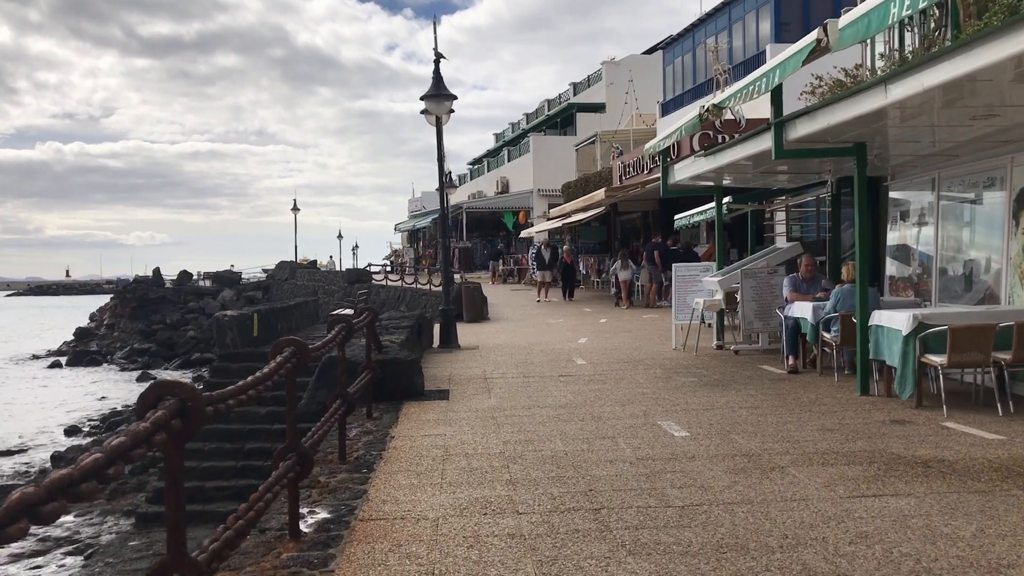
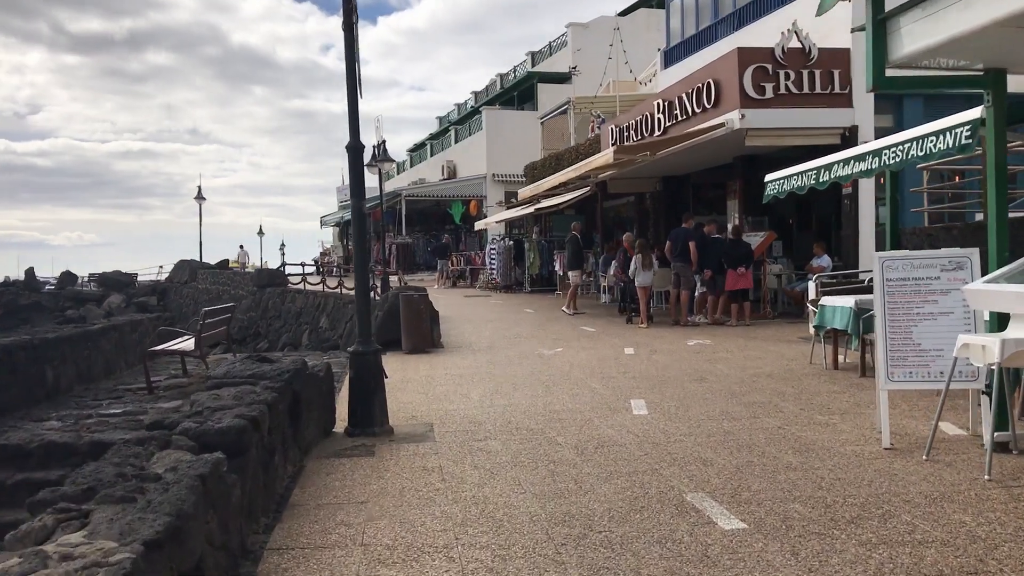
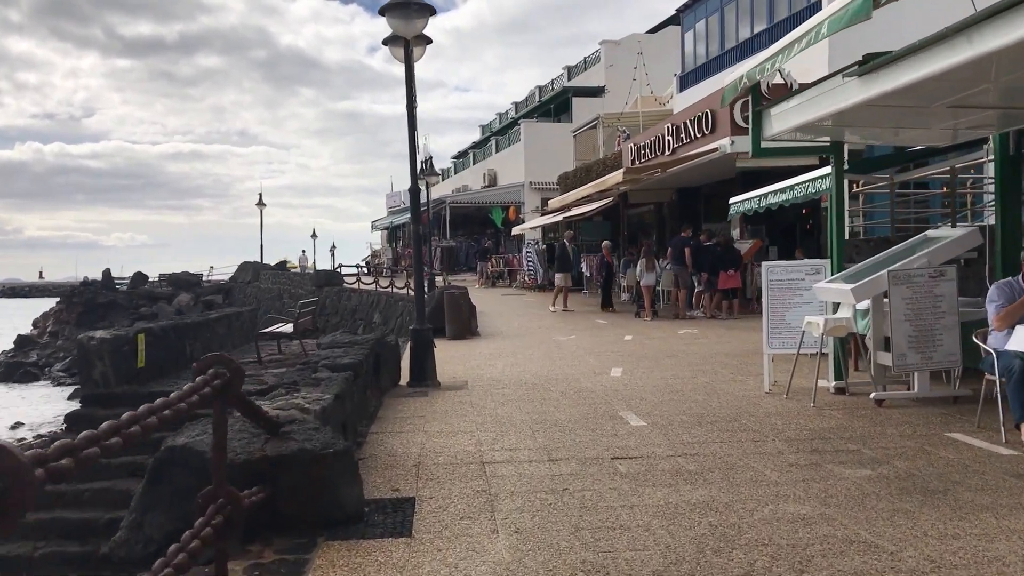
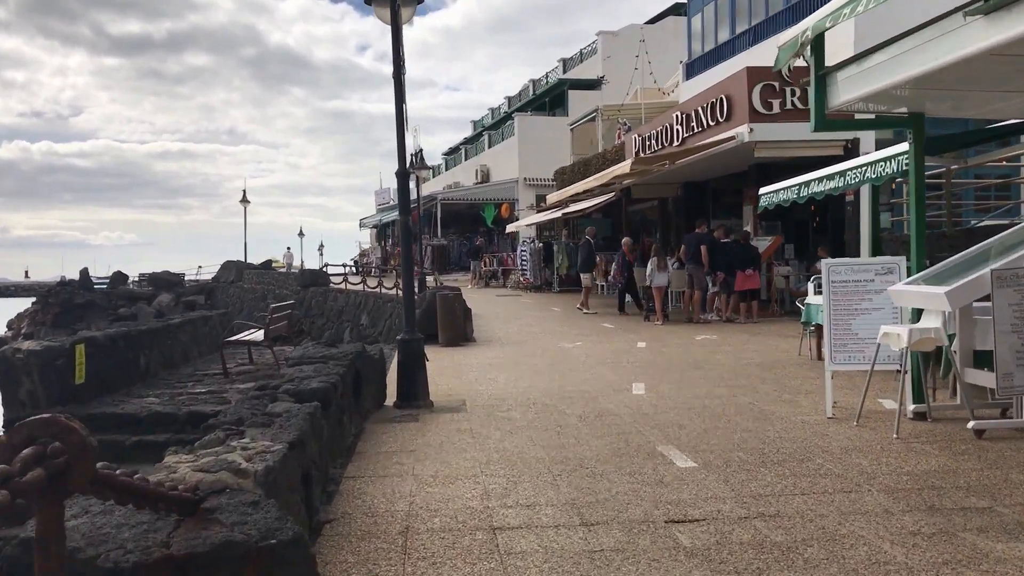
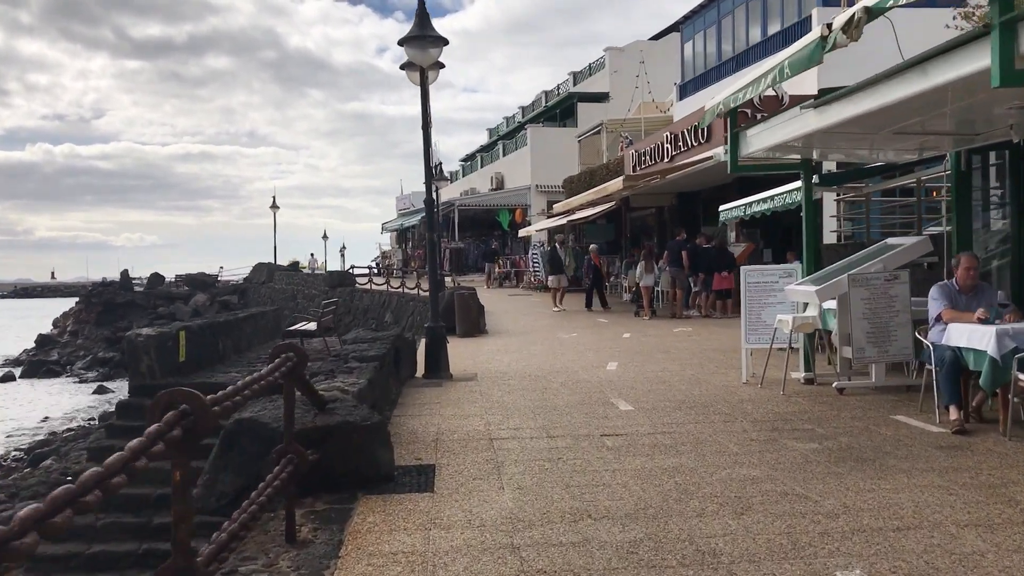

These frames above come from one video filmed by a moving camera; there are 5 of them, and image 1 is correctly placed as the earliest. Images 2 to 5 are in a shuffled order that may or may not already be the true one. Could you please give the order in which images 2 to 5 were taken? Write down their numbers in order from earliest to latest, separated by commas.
5, 3, 4, 2
